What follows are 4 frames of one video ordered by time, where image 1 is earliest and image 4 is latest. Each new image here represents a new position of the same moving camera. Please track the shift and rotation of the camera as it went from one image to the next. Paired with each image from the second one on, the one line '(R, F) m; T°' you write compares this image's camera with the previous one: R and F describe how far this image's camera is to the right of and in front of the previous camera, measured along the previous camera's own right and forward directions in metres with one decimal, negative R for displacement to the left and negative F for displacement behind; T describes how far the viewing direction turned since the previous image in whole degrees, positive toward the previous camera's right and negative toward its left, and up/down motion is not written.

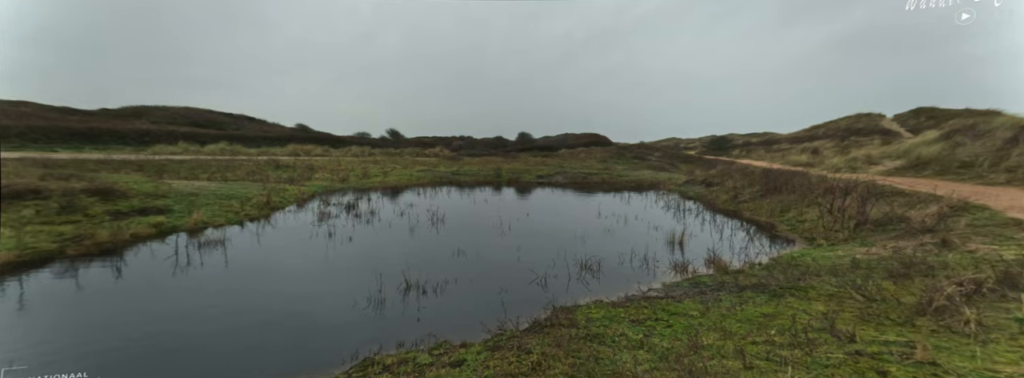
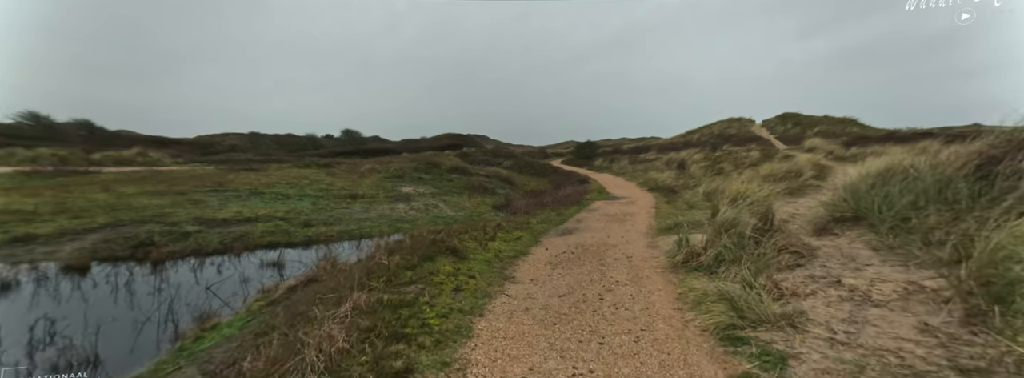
(+3.7, -2.3) m; +4°
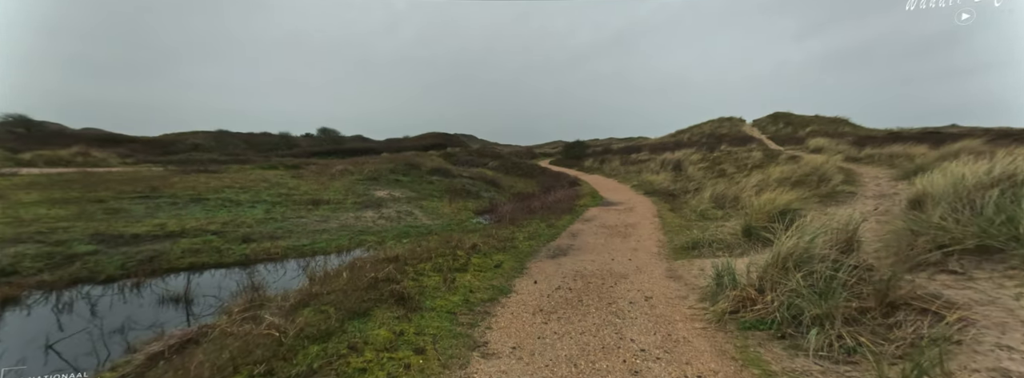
(+0.2, +2.4) m; +2°
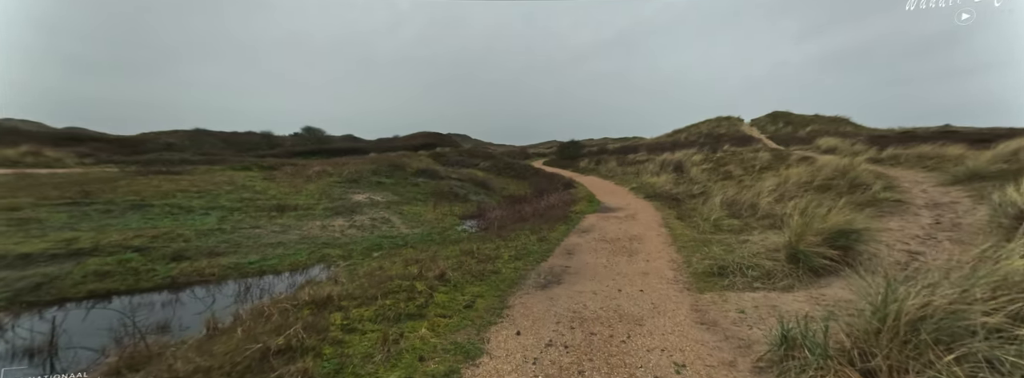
(+0.2, +2.0) m; +1°
